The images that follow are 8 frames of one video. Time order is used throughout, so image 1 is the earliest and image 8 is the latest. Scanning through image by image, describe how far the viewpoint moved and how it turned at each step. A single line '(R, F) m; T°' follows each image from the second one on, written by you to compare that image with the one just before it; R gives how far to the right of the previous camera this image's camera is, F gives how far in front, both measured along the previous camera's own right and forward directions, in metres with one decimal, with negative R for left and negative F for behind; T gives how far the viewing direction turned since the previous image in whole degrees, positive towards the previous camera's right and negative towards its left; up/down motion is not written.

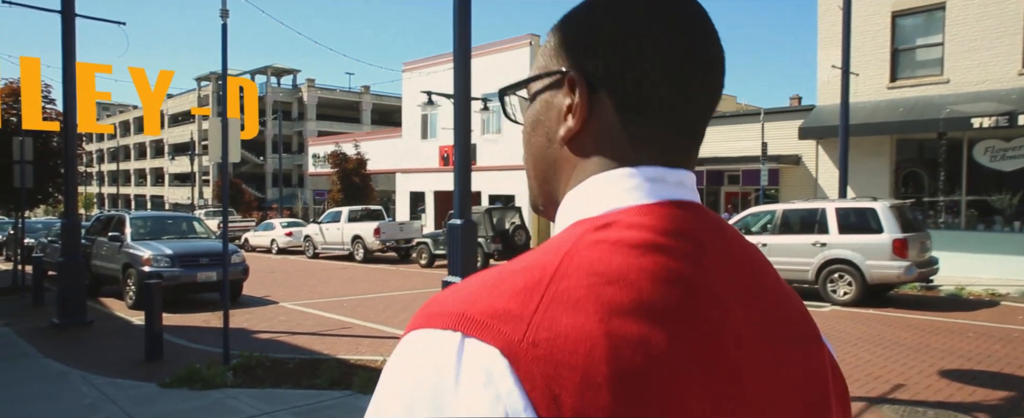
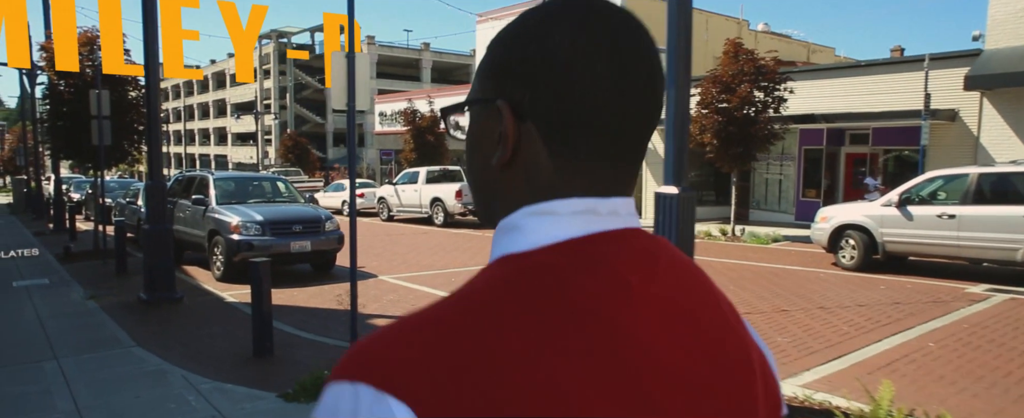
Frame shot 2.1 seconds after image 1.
(-1.1, +1.5) m; -4°
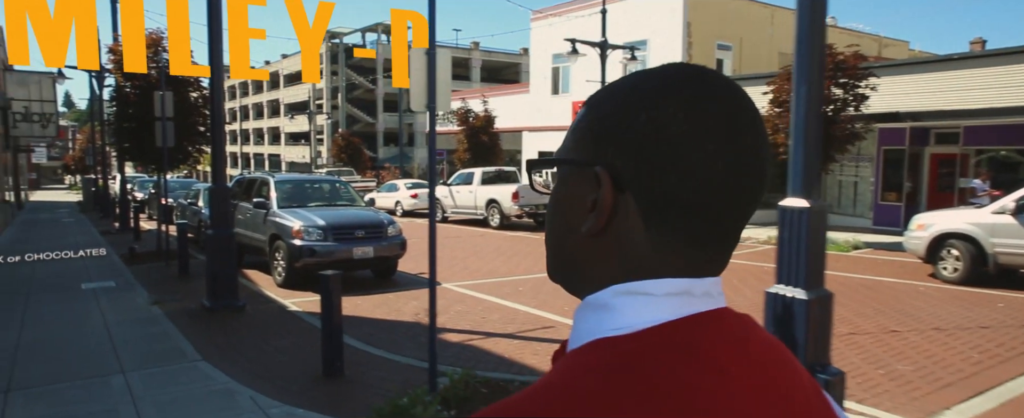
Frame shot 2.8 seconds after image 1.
(-0.3, +0.5) m; -4°
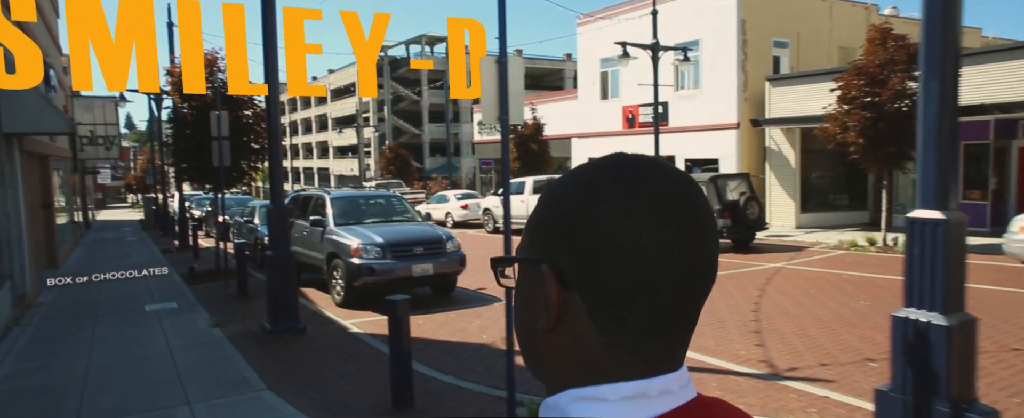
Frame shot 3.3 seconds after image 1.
(-0.2, +0.4) m; -4°
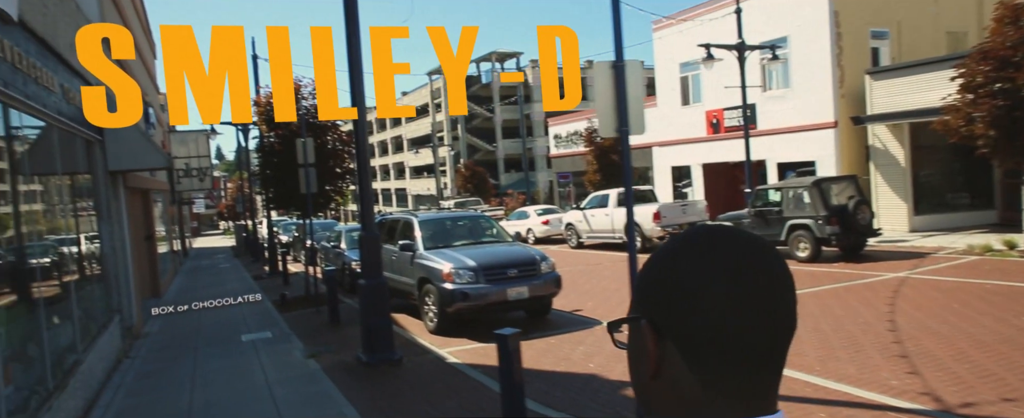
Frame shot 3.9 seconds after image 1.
(-0.3, +0.5) m; -6°
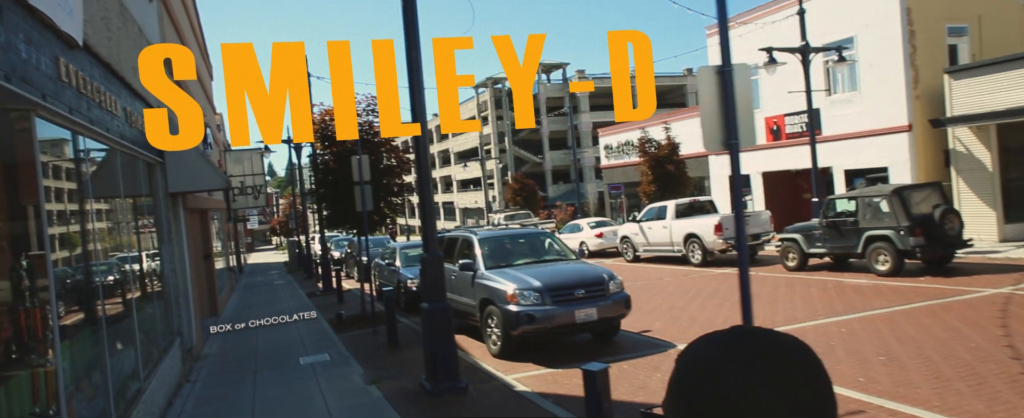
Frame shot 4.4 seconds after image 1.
(-0.3, +0.5) m; -4°
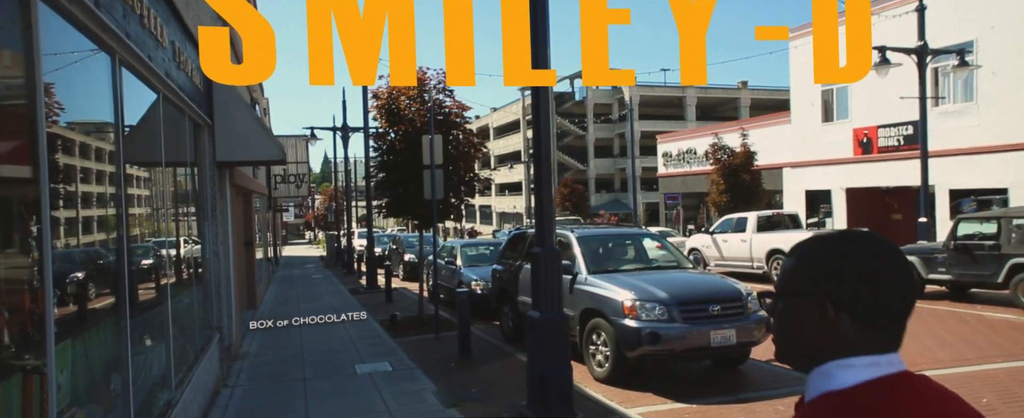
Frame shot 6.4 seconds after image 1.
(-1.0, +1.9) m; -2°
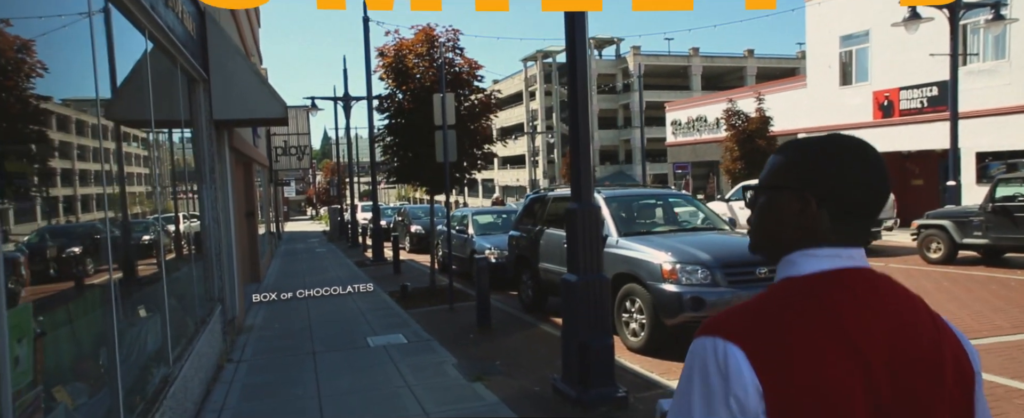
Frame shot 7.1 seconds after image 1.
(-0.3, +0.7) m; 0°
